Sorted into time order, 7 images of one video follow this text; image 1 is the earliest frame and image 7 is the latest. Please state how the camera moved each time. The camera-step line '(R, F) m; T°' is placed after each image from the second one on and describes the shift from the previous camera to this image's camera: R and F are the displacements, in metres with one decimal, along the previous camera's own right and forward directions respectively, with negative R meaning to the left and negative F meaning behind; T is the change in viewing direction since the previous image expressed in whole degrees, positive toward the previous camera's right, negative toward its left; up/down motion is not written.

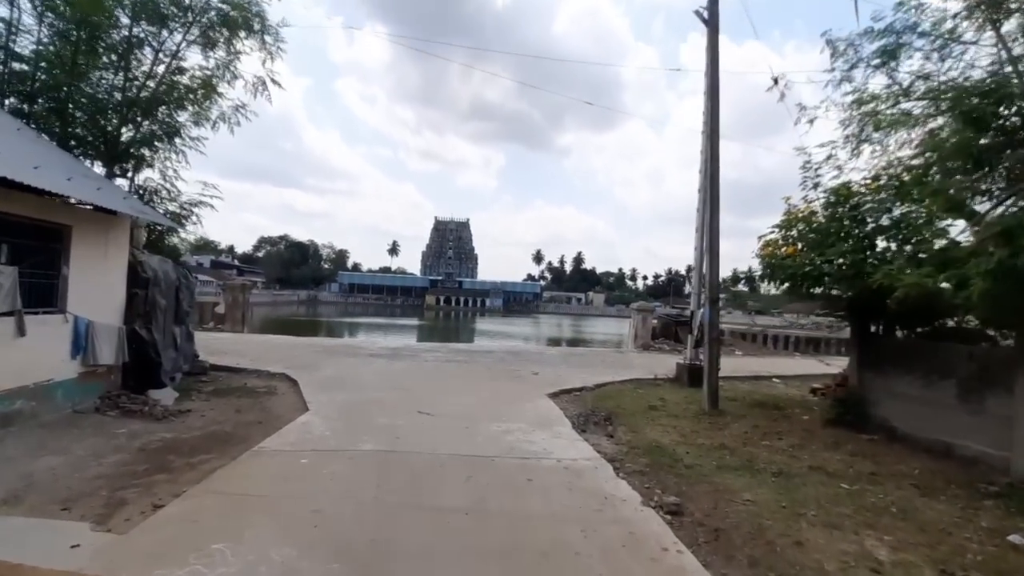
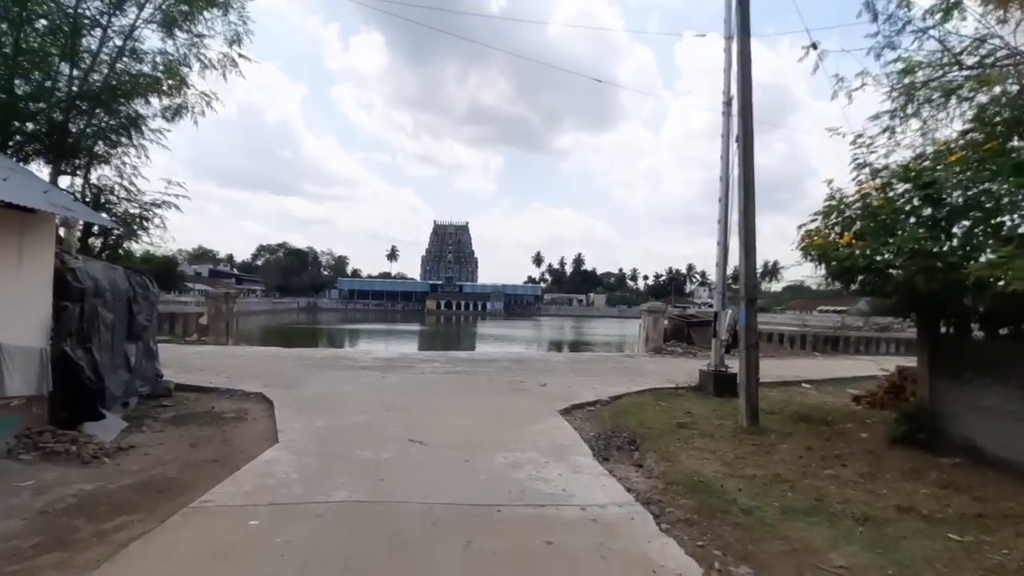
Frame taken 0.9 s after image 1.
(0.0, +1.0) m; 0°
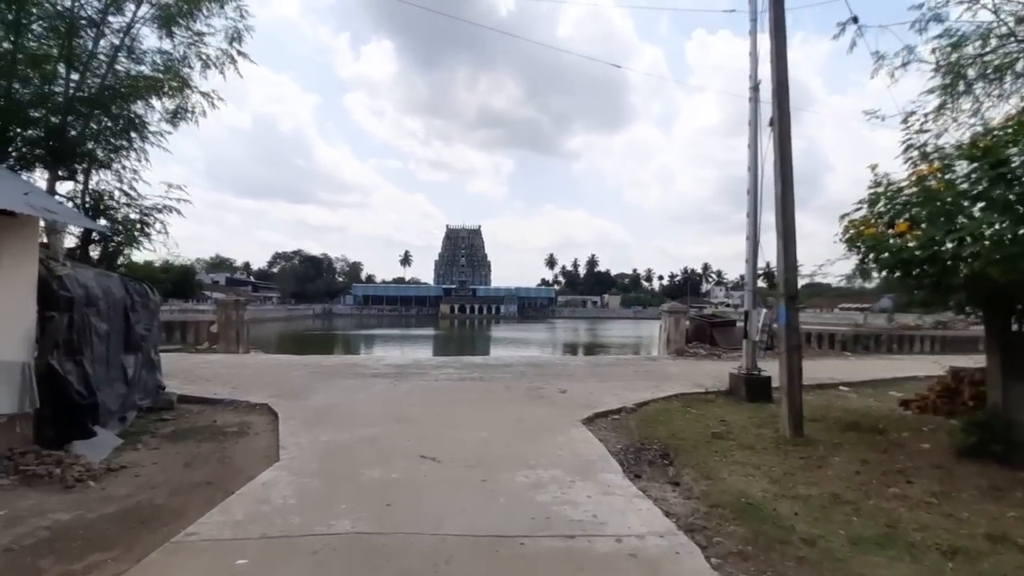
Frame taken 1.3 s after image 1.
(0.0, +0.5) m; -2°
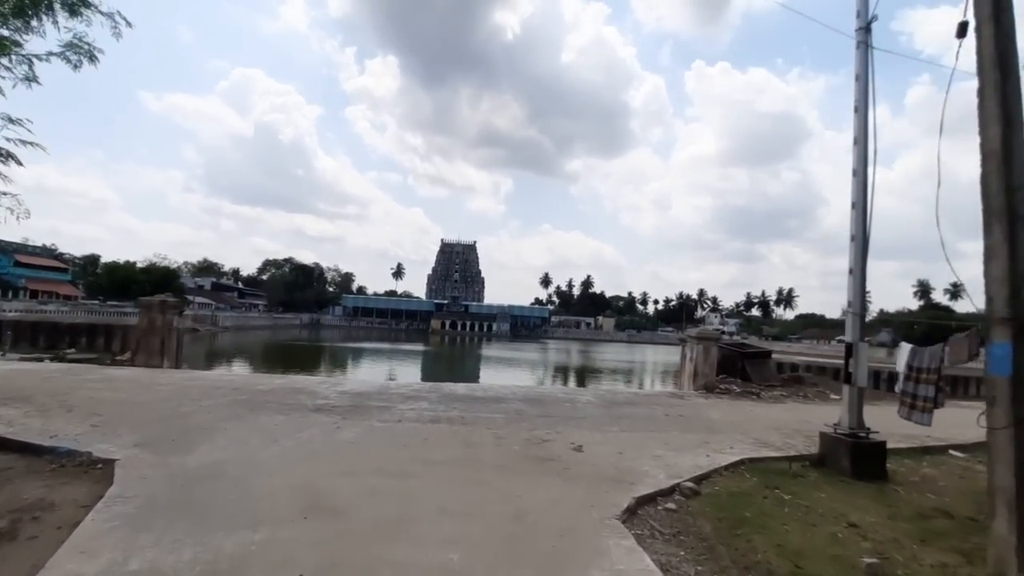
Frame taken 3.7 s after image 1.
(-0.1, +2.7) m; +1°
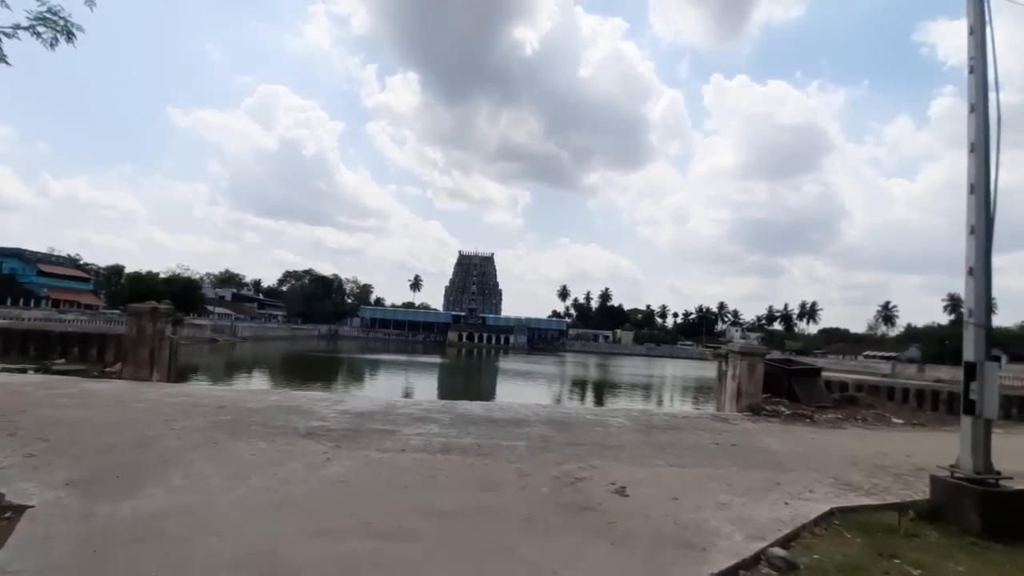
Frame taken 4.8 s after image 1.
(-0.1, +1.2) m; -2°
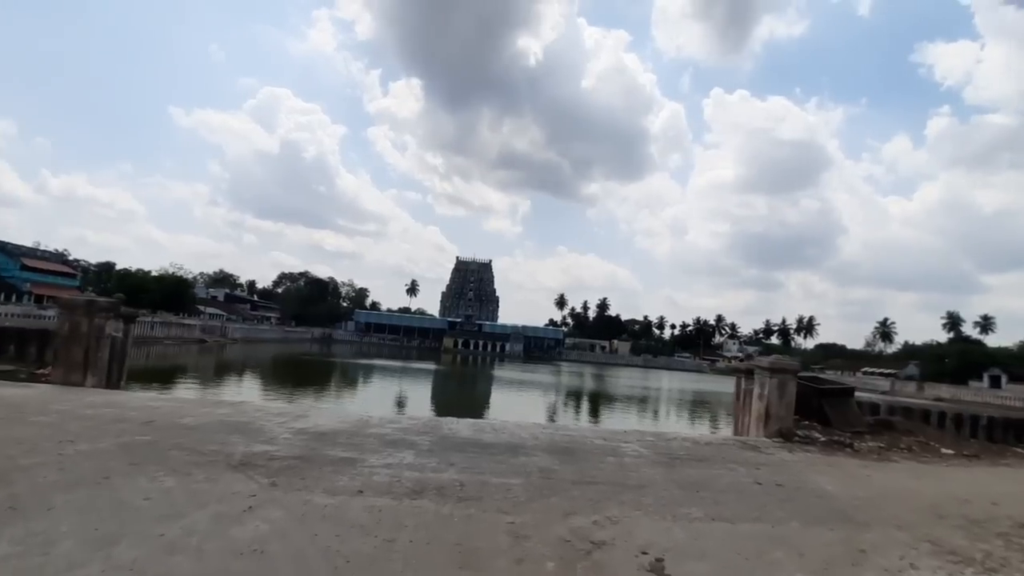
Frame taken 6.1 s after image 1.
(0.0, +1.5) m; 0°
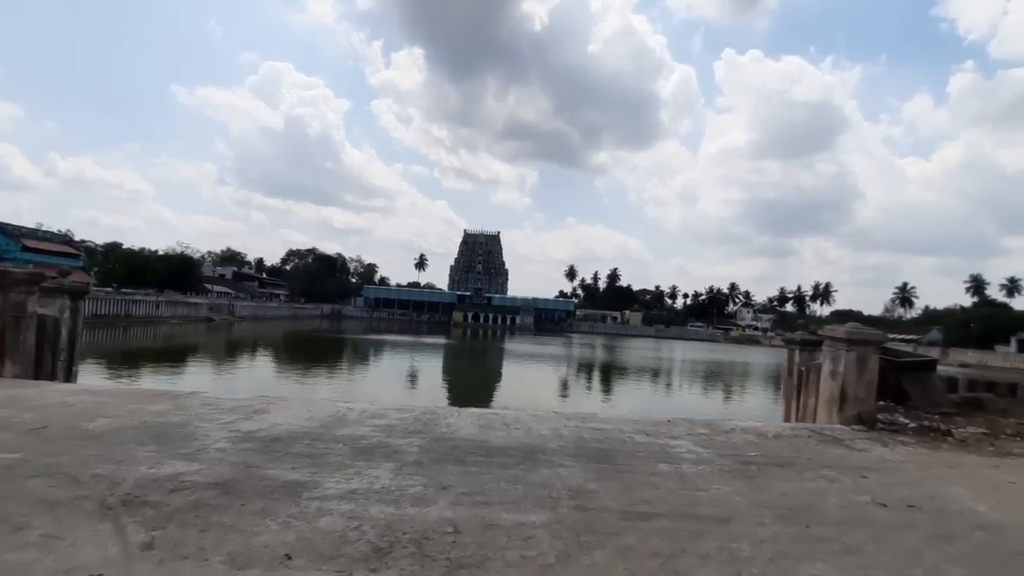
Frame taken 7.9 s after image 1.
(0.0, +1.9) m; -1°
